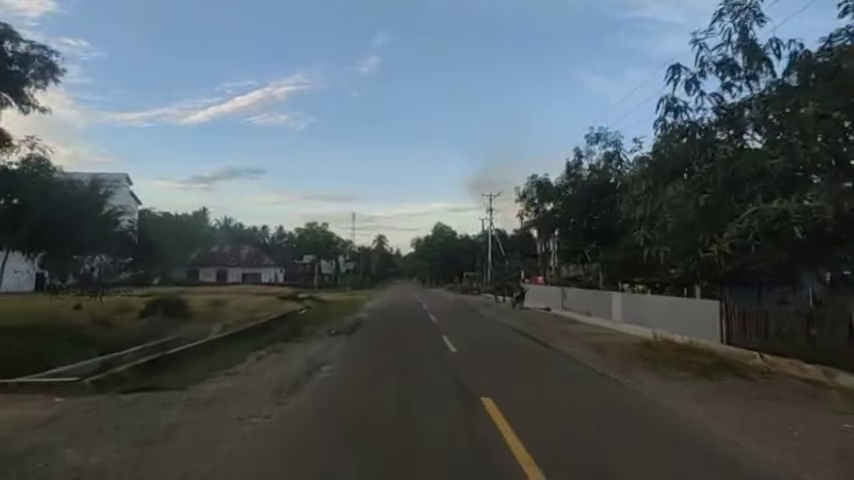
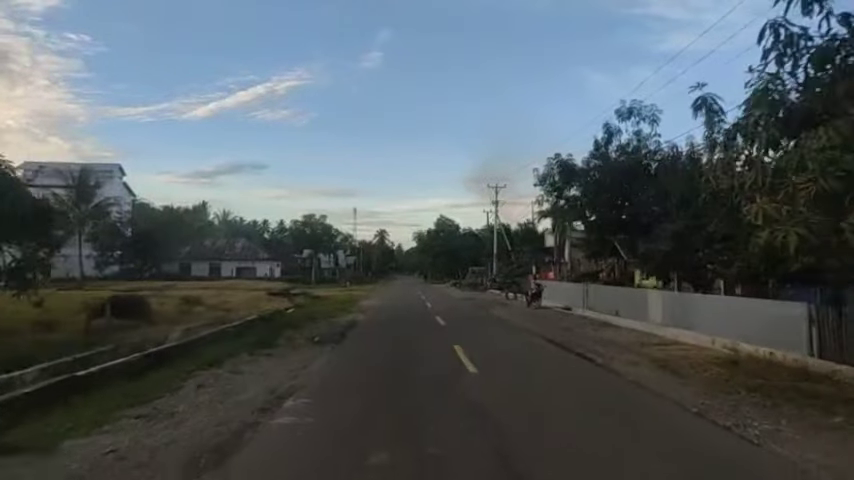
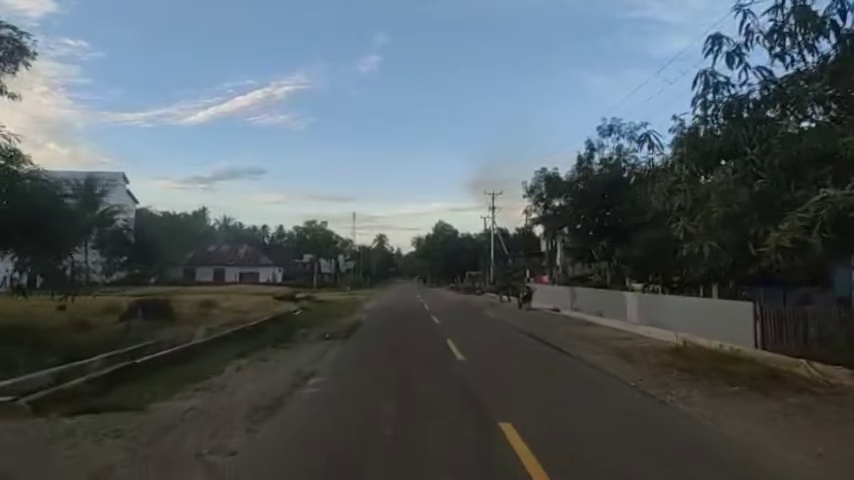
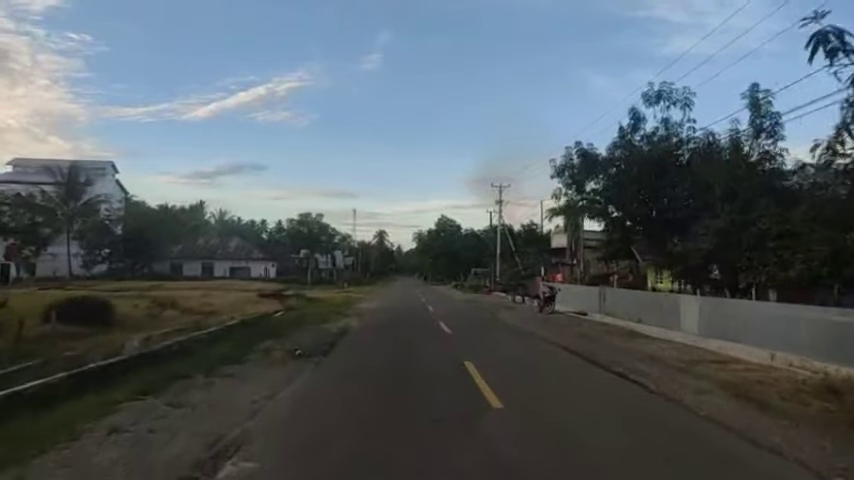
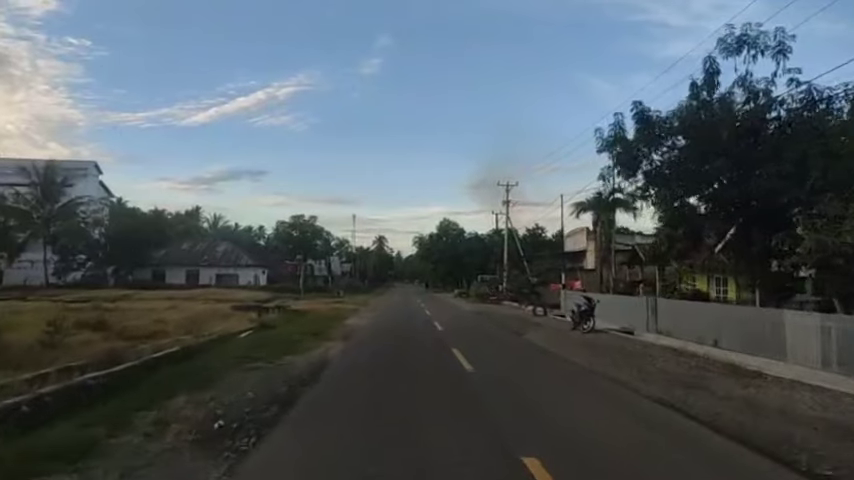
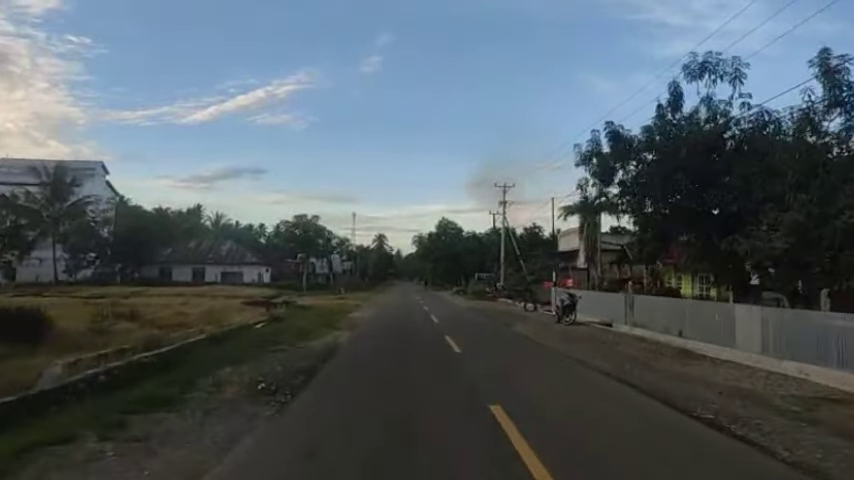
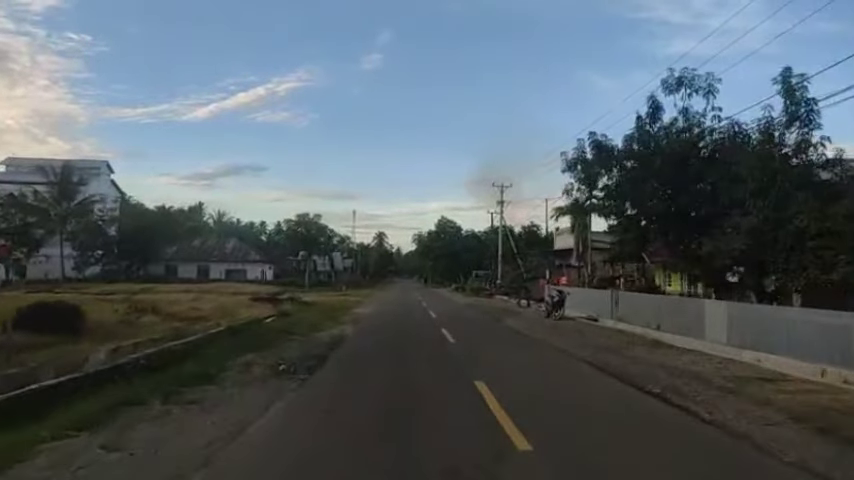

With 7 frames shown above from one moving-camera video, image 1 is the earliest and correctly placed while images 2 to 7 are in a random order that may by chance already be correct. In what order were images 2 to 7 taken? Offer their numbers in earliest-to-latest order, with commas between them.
3, 2, 4, 7, 6, 5
